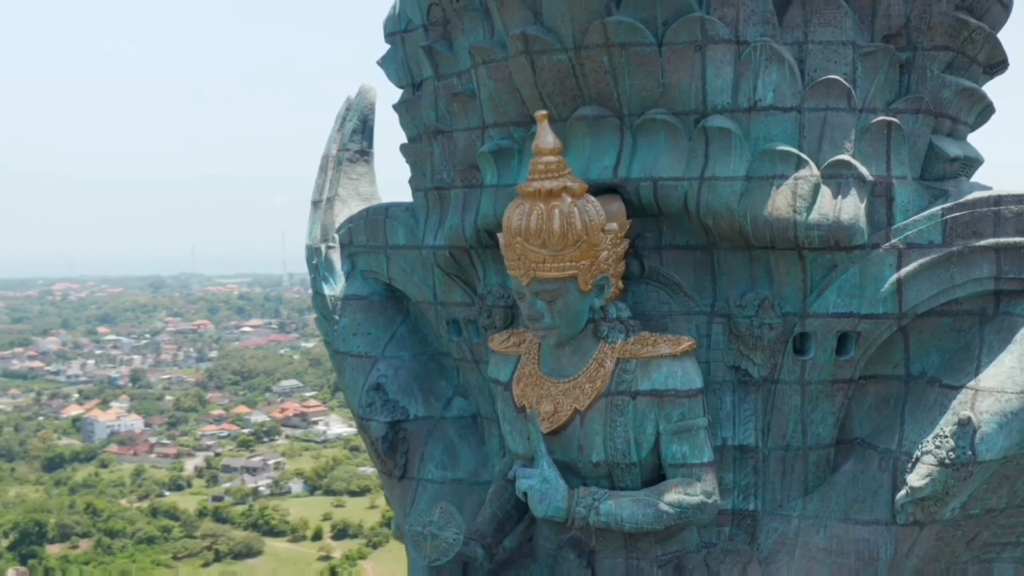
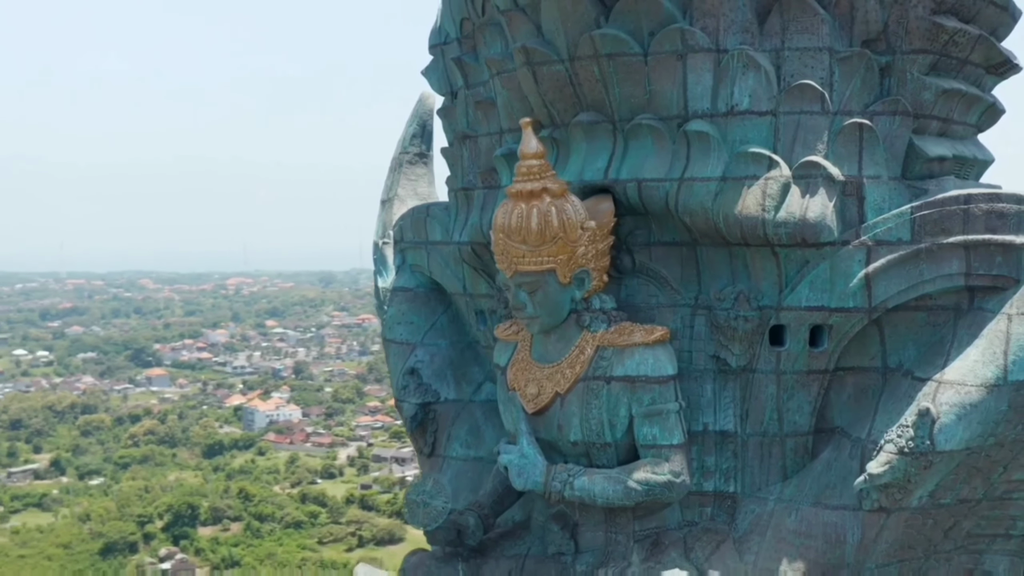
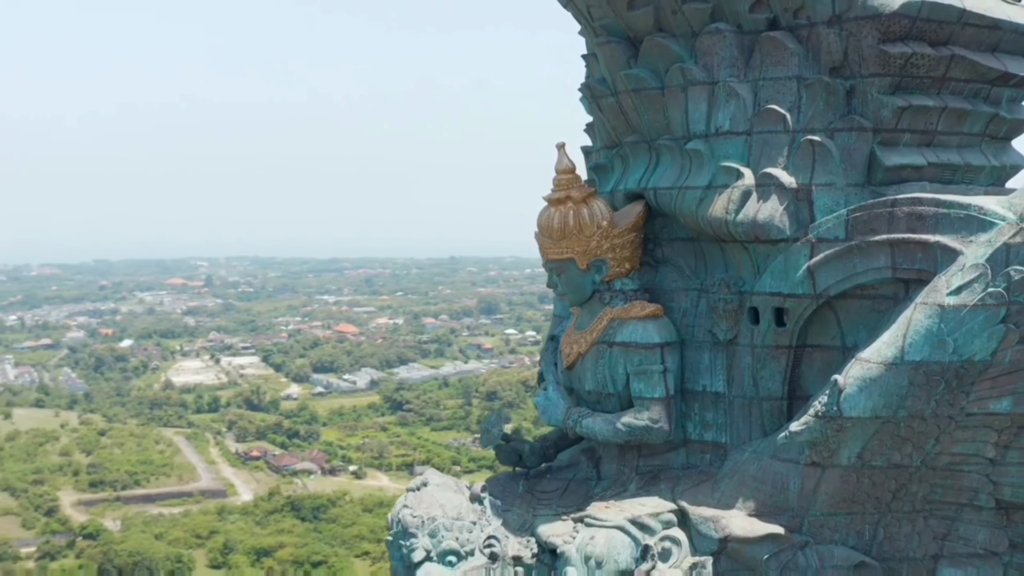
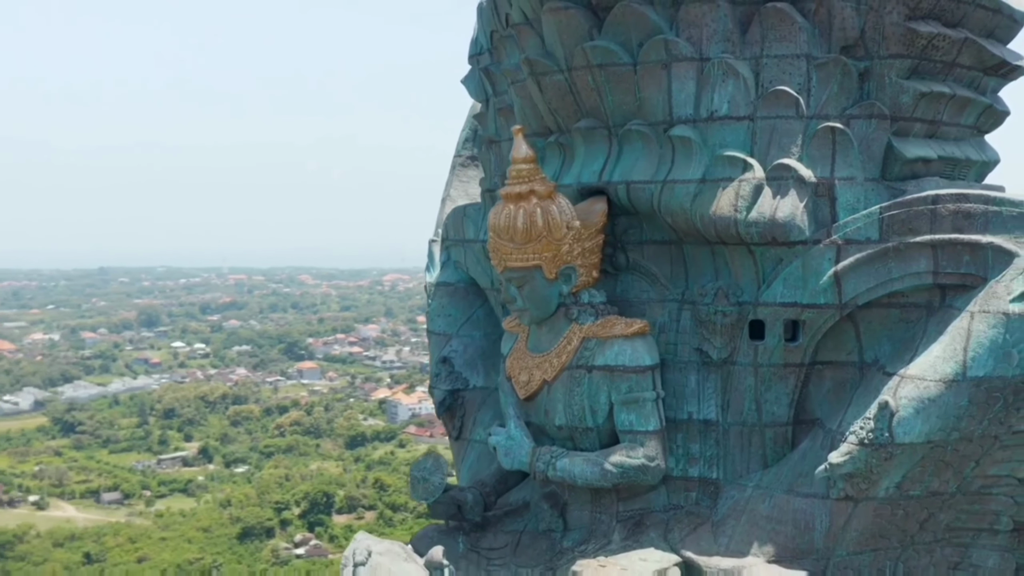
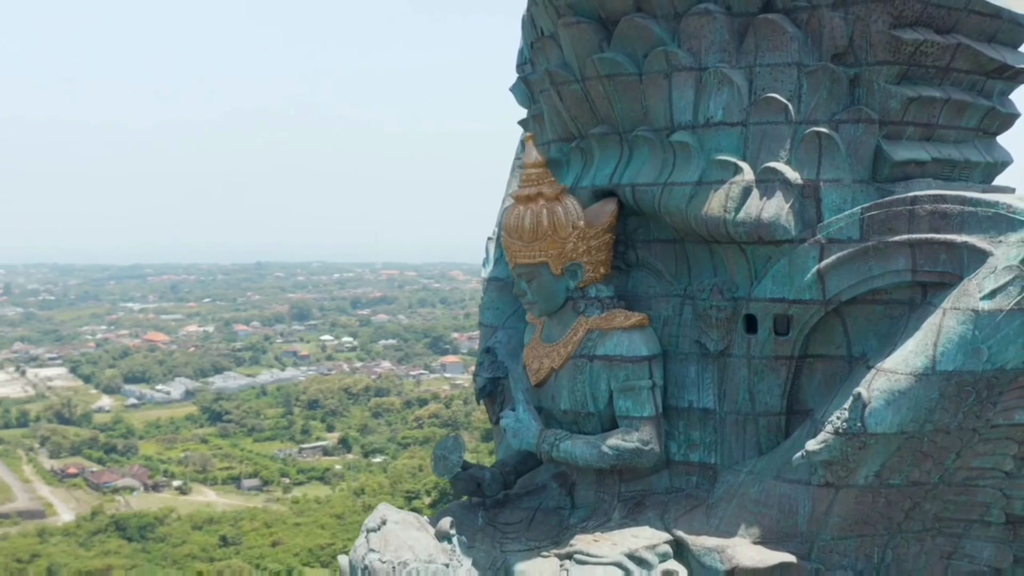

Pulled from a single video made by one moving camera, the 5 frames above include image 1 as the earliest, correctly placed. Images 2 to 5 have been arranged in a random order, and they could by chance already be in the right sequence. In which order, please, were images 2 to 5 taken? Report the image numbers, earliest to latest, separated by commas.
2, 4, 5, 3
